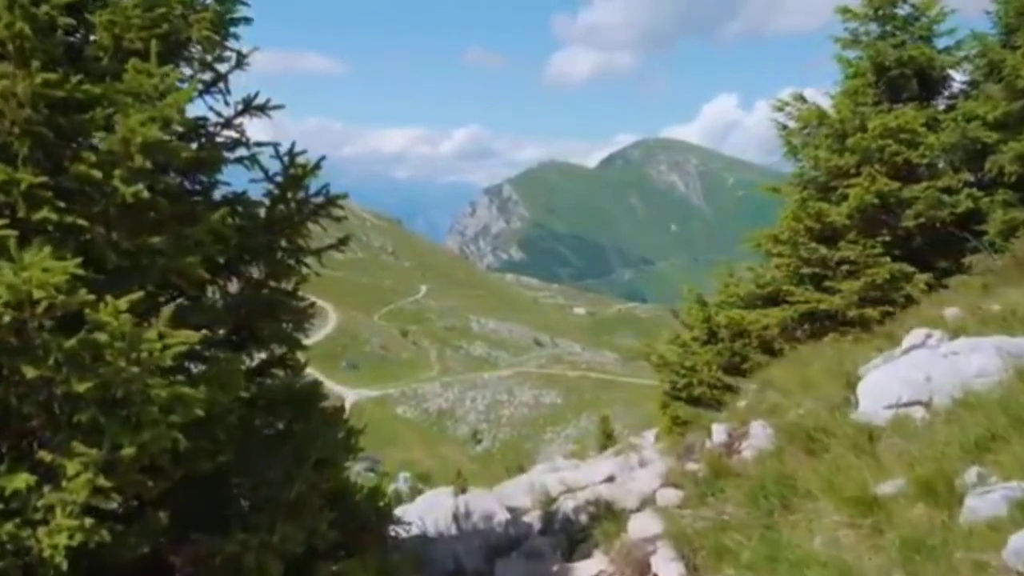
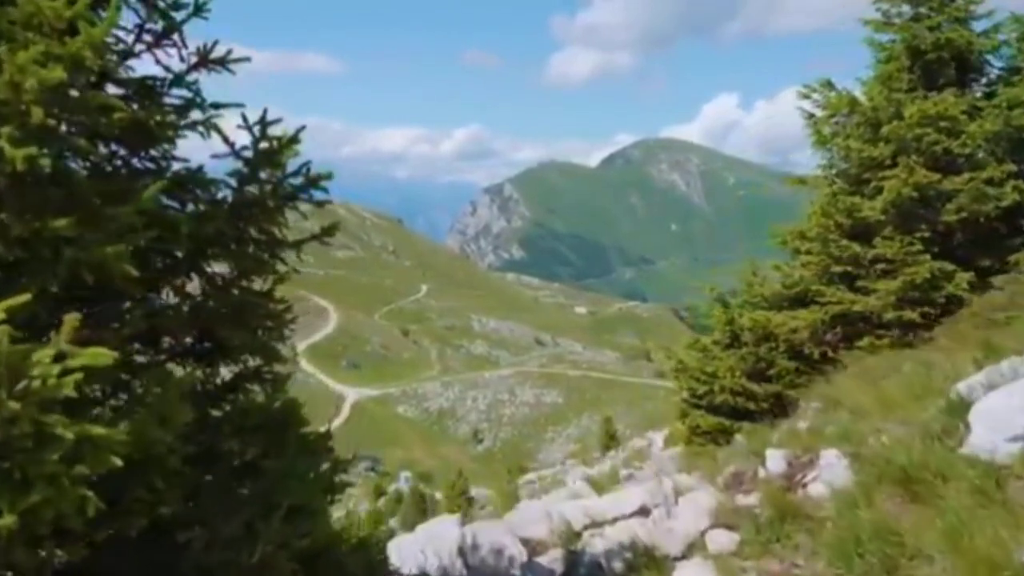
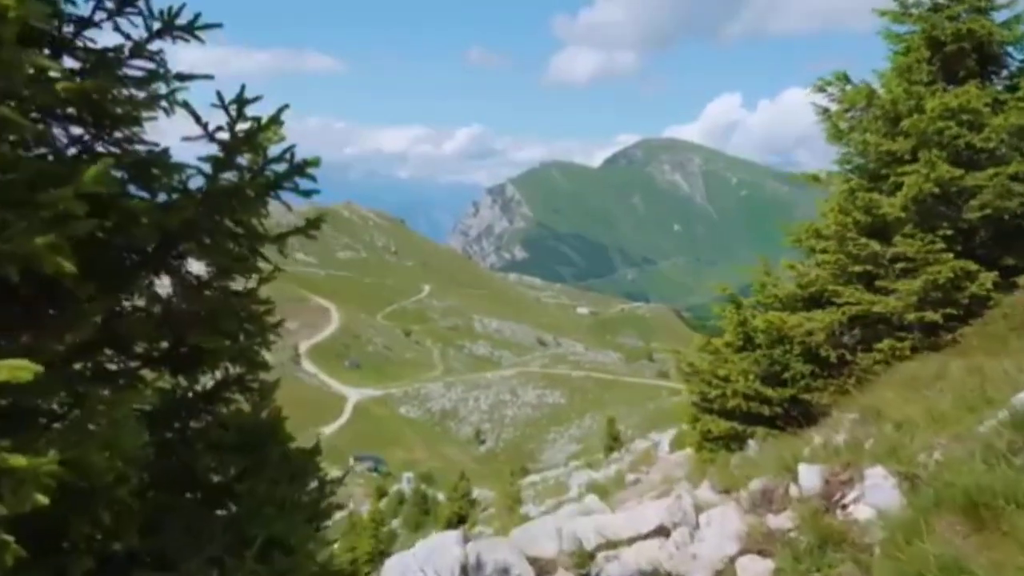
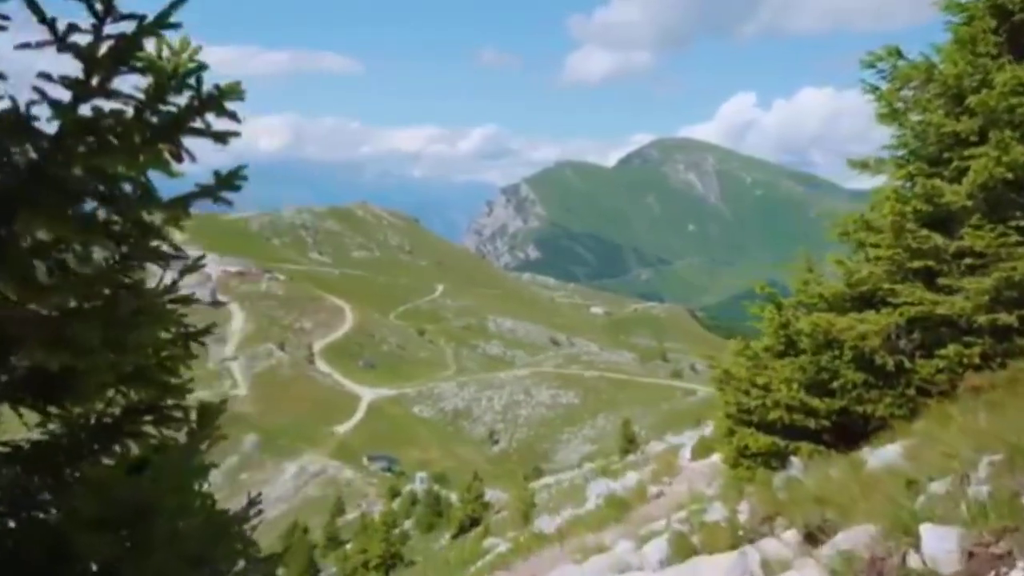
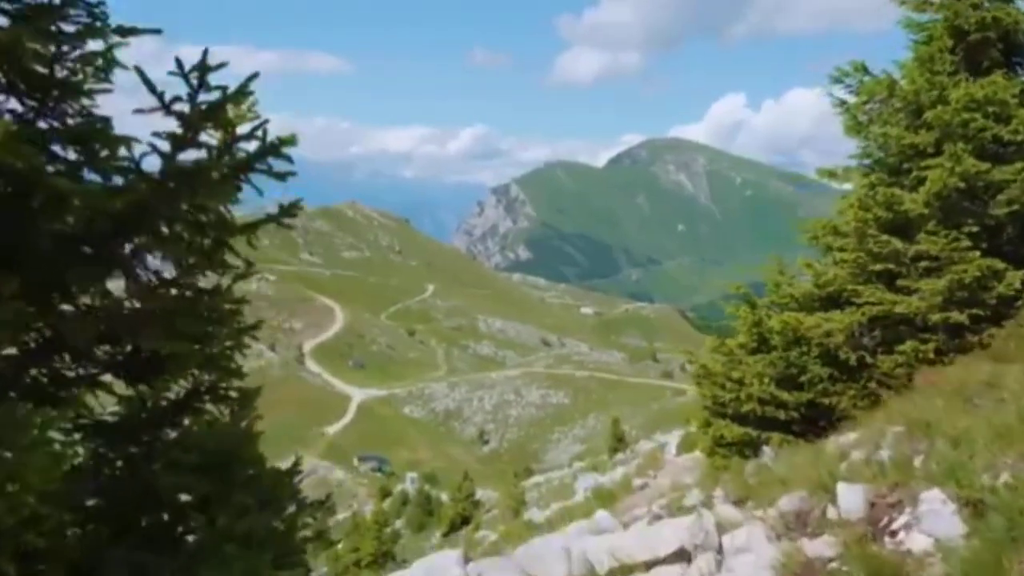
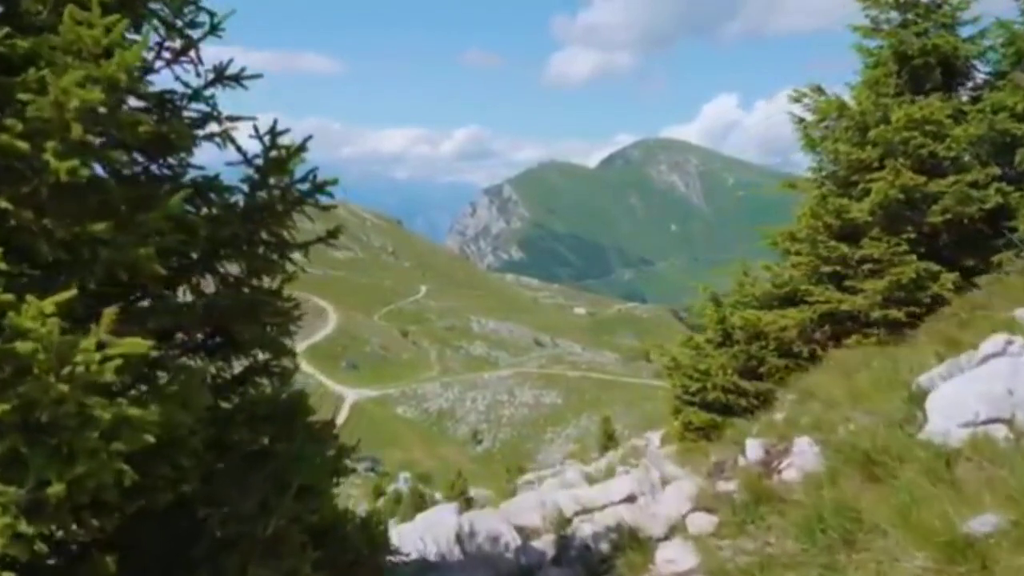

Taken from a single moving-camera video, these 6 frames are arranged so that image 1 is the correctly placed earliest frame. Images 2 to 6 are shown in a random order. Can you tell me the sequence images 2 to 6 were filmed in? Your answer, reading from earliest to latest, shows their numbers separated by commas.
6, 2, 3, 5, 4
